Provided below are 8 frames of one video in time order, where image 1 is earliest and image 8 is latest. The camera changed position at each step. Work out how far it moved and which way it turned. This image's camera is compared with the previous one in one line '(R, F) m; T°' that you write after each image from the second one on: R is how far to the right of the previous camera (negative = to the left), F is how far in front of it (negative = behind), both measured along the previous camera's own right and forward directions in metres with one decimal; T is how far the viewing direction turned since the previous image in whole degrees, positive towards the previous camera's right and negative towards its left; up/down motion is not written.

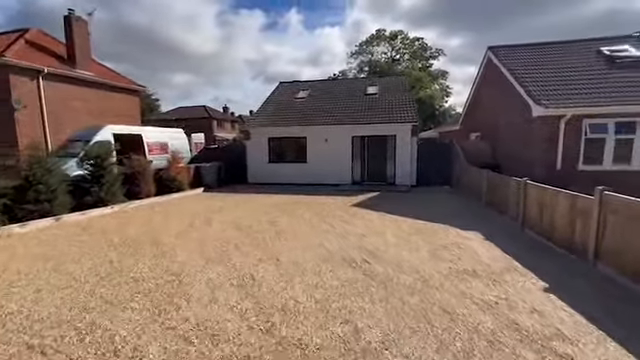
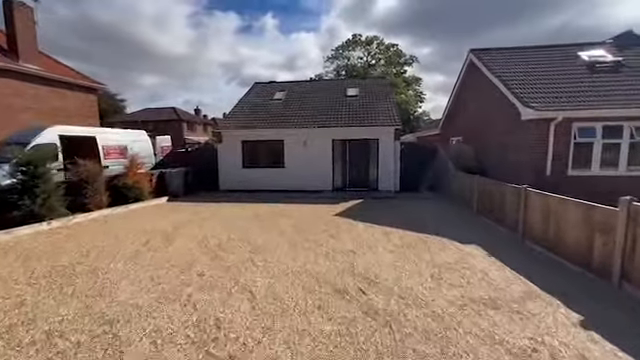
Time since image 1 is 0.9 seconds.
(-0.1, +1.2) m; +5°
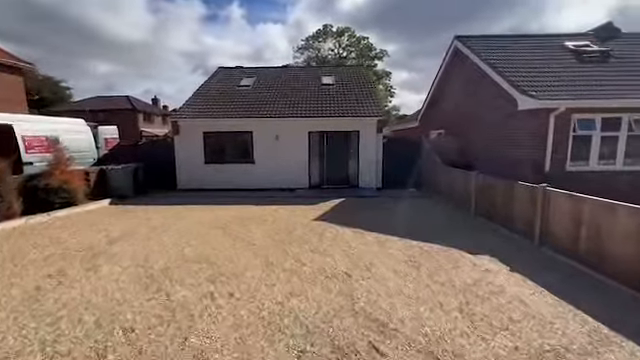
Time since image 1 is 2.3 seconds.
(-0.3, +1.7) m; +6°
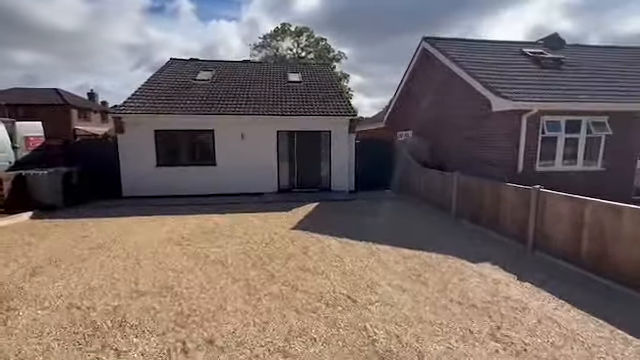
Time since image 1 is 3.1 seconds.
(-0.6, +1.0) m; +9°
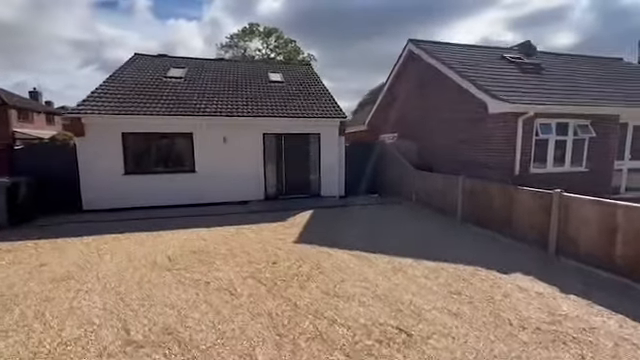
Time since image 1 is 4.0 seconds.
(-1.0, +0.8) m; +7°
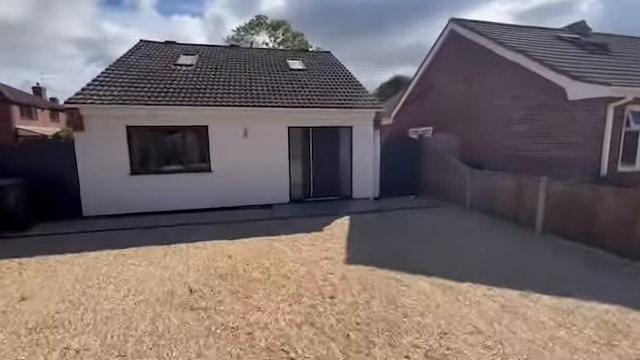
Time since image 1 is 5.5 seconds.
(-1.1, +1.7) m; -1°
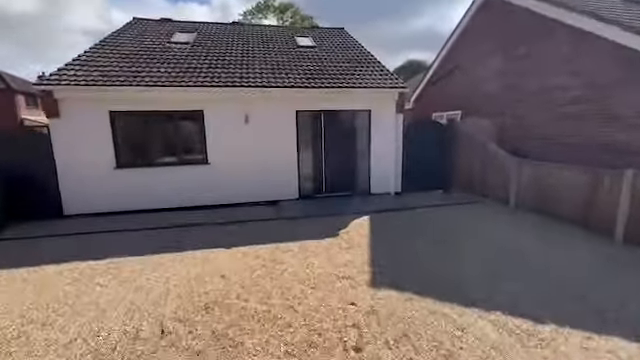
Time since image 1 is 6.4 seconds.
(-0.1, +1.5) m; -2°
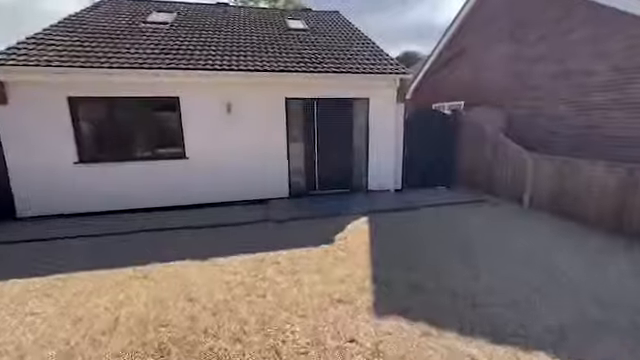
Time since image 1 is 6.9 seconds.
(0.0, +1.0) m; +1°
